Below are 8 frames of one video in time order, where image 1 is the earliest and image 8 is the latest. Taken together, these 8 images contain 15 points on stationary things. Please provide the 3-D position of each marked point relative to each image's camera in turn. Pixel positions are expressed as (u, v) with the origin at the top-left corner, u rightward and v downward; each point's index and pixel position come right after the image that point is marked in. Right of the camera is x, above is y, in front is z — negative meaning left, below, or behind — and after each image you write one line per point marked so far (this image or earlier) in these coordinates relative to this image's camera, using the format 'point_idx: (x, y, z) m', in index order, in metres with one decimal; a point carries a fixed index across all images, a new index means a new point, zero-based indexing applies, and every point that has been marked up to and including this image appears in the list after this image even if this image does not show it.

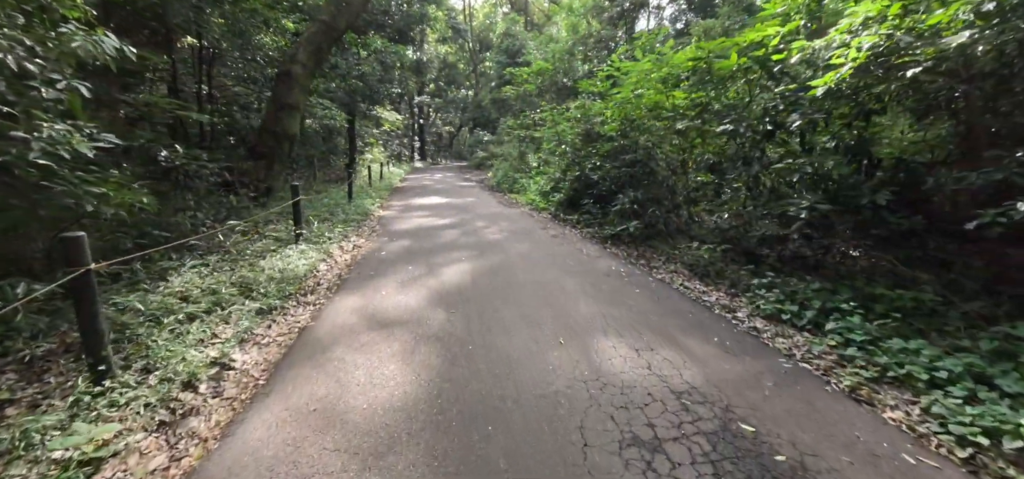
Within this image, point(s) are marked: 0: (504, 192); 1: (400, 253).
0: (-0.4, +2.0, +19.2) m
1: (-2.0, -0.2, +8.0) m
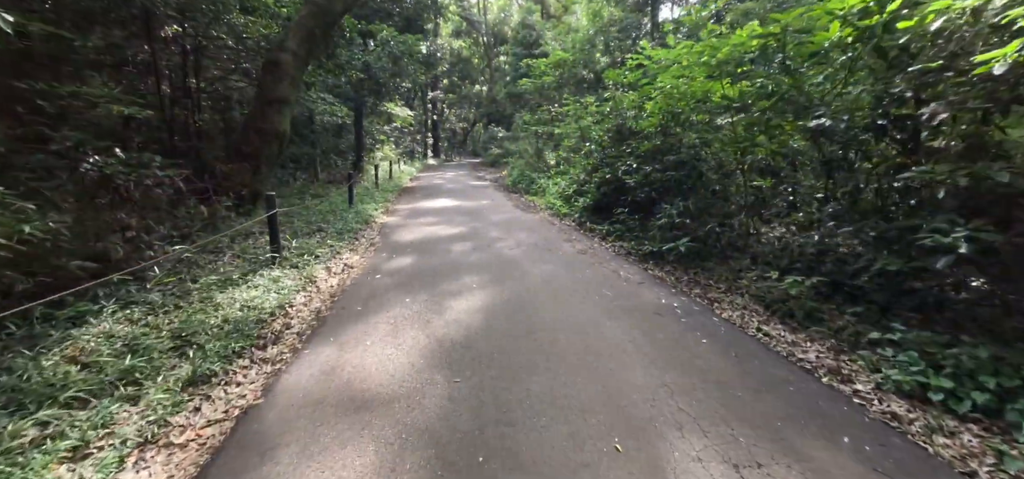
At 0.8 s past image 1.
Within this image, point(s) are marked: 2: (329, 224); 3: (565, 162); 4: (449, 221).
0: (+0.3, +1.8, +17.7) m
1: (-1.7, -0.5, +6.6) m
2: (-3.8, +0.3, +9.4) m
3: (+2.1, +3.0, +17.7) m
4: (-1.5, +0.5, +11.0) m
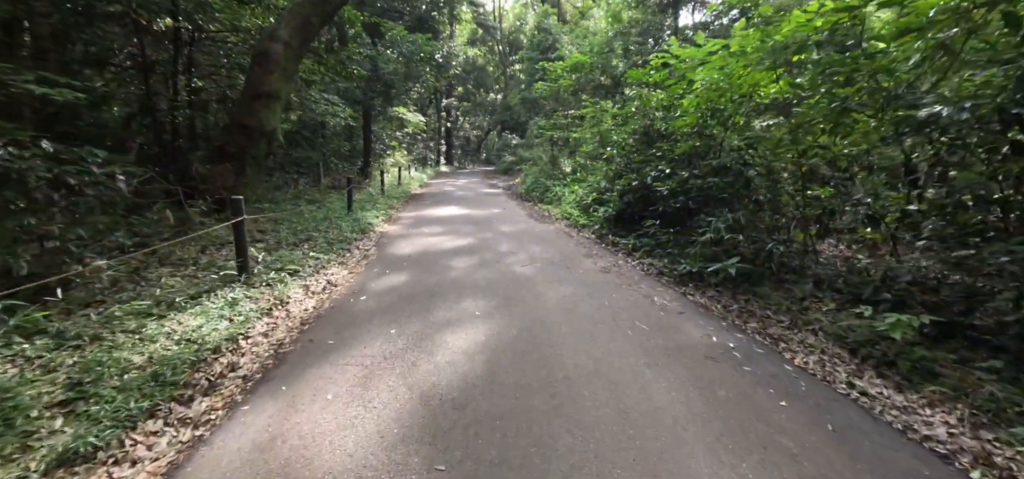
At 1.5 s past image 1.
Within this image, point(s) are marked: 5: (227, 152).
0: (+0.8, +1.4, +16.6) m
1: (-1.5, -0.7, +5.5) m
2: (-3.6, +0.1, +8.4) m
3: (+2.6, +2.6, +16.6) m
4: (-1.3, +0.2, +9.9) m
5: (-5.0, +1.5, +7.9) m
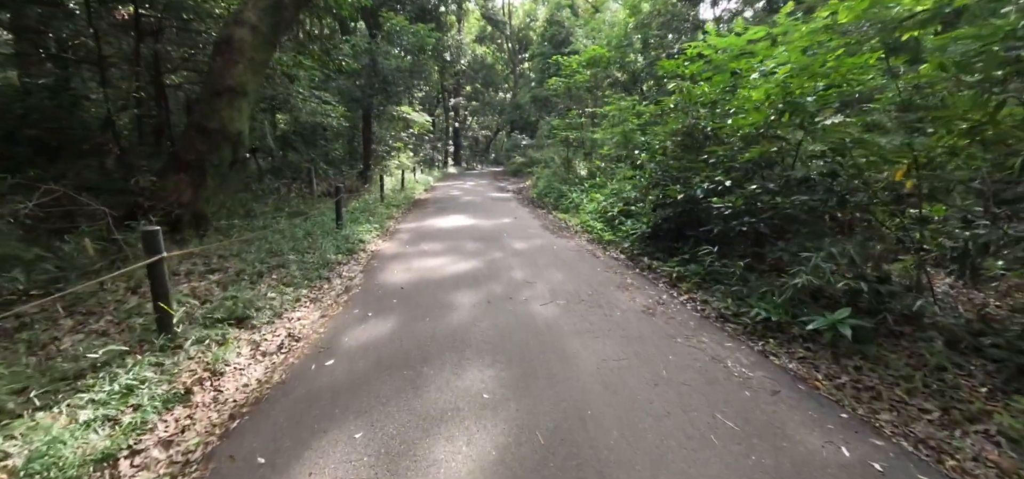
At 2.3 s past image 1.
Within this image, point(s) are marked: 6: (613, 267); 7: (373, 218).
0: (+1.2, +1.0, +15.1) m
1: (-1.3, -1.1, +4.1) m
2: (-3.4, -0.3, +7.0) m
3: (+3.0, +2.2, +15.0) m
4: (-1.0, -0.2, +8.5) m
5: (-4.8, +1.2, +6.6) m
6: (+1.6, -0.4, +7.3) m
7: (-3.4, +0.5, +11.0) m
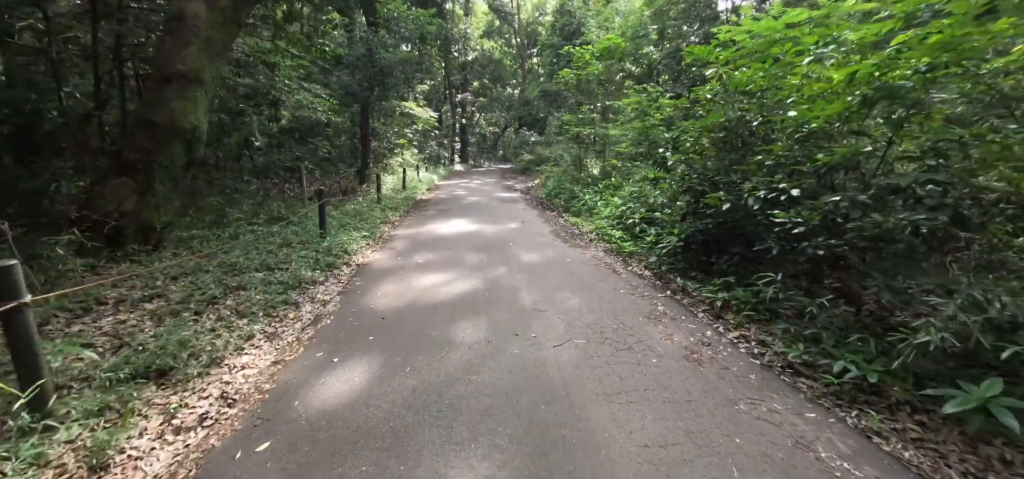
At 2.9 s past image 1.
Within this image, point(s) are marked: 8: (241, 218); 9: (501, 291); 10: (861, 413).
0: (+1.4, +0.9, +13.9) m
1: (-1.3, -1.3, +3.0) m
2: (-3.3, -0.5, +6.0) m
3: (+3.2, +2.0, +13.8) m
4: (-0.9, -0.4, +7.4) m
5: (-4.7, +1.0, +5.5) m
6: (+1.7, -0.7, +6.1) m
7: (-3.2, +0.4, +9.9) m
8: (-4.8, +0.4, +8.0) m
9: (-0.1, -0.7, +5.9) m
10: (+2.5, -1.3, +3.3) m
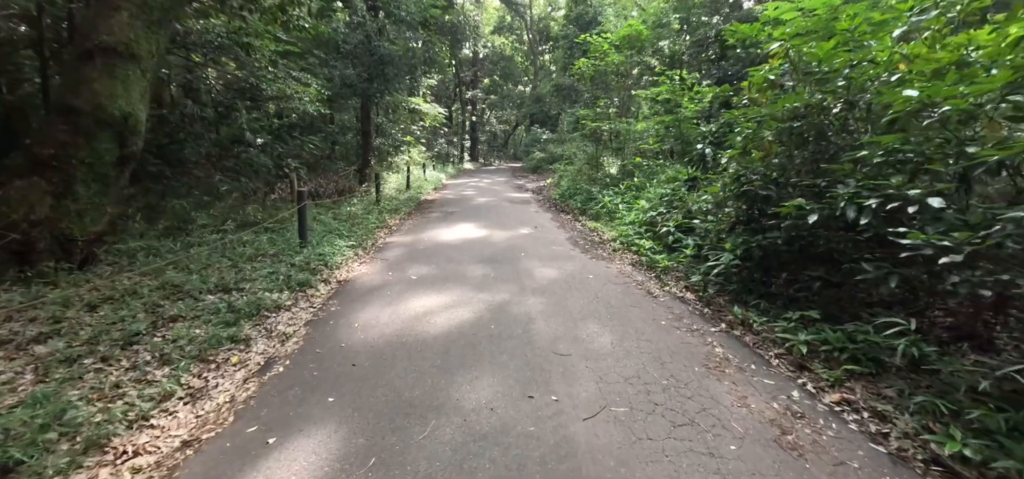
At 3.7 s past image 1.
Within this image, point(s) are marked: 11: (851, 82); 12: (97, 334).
0: (+1.7, +0.7, +12.7) m
1: (-1.3, -1.5, +1.8) m
2: (-3.2, -0.6, +4.8) m
3: (+3.5, +1.9, +12.5) m
4: (-0.7, -0.5, +6.2) m
5: (-4.6, +0.8, +4.4) m
6: (+1.9, -0.9, +4.9) m
7: (-3.0, +0.2, +8.8) m
8: (-4.6, +0.2, +6.9) m
9: (0.0, -0.9, +4.7) m
10: (+2.6, -1.5, +2.0) m
11: (+3.5, +1.6, +4.6) m
12: (-3.4, -0.8, +3.8) m
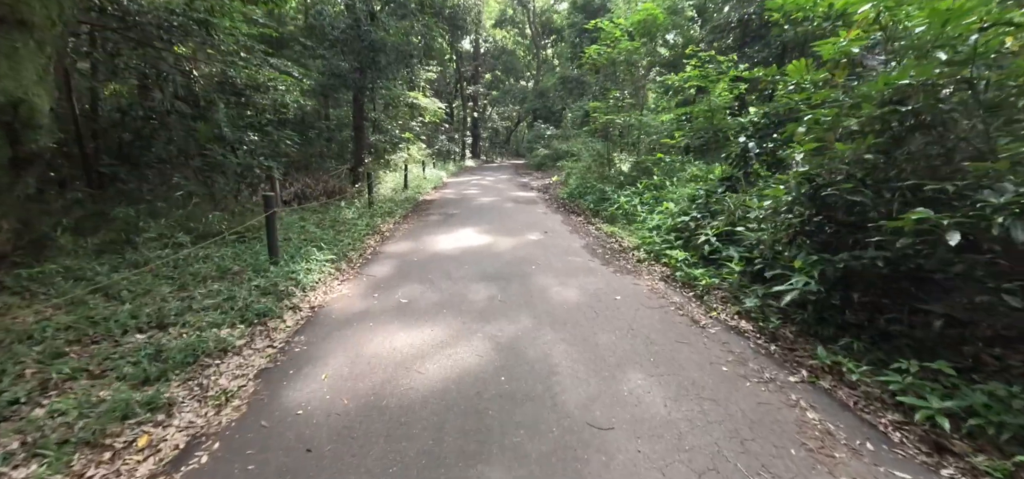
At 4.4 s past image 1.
0: (+1.9, +0.6, +11.6) m
1: (-1.1, -1.7, +0.7) m
2: (-3.0, -0.8, +3.7) m
3: (+3.7, +1.8, +11.4) m
4: (-0.6, -0.7, +5.1) m
5: (-4.5, +0.6, +3.3) m
6: (+2.0, -1.0, +3.8) m
7: (-2.9, +0.1, +7.7) m
8: (-4.5, +0.1, +5.8) m
9: (+0.1, -1.0, +3.6) m
10: (+2.7, -1.6, +0.9) m
11: (+3.6, +1.5, +3.5) m
12: (-3.3, -1.0, +2.7) m
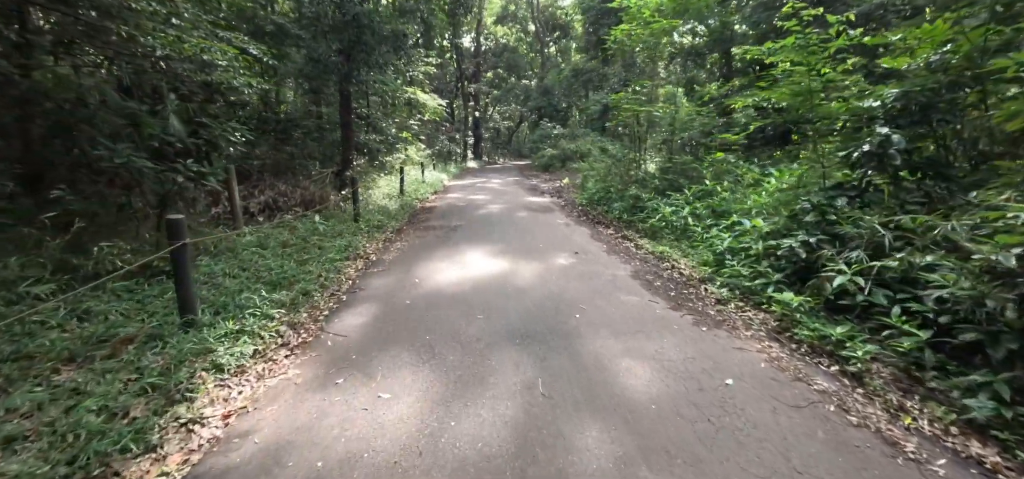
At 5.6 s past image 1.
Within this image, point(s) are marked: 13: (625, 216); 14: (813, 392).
0: (+2.2, +0.2, +9.6) m
1: (-0.8, -2.0, -1.3) m
2: (-2.7, -1.2, +1.8) m
3: (+4.0, +1.4, +9.4) m
4: (-0.2, -1.1, +3.1) m
5: (-4.1, +0.2, +1.3) m
6: (+2.3, -1.4, +1.8) m
7: (-2.5, -0.3, +5.7) m
8: (-4.2, -0.3, +3.9) m
9: (+0.5, -1.4, +1.6) m
10: (+3.1, -2.0, -1.1) m
11: (+3.9, +1.1, +1.5) m
12: (-3.0, -1.4, +0.7) m
13: (+2.4, +0.5, +9.8) m
14: (+2.1, -1.1, +3.3) m
